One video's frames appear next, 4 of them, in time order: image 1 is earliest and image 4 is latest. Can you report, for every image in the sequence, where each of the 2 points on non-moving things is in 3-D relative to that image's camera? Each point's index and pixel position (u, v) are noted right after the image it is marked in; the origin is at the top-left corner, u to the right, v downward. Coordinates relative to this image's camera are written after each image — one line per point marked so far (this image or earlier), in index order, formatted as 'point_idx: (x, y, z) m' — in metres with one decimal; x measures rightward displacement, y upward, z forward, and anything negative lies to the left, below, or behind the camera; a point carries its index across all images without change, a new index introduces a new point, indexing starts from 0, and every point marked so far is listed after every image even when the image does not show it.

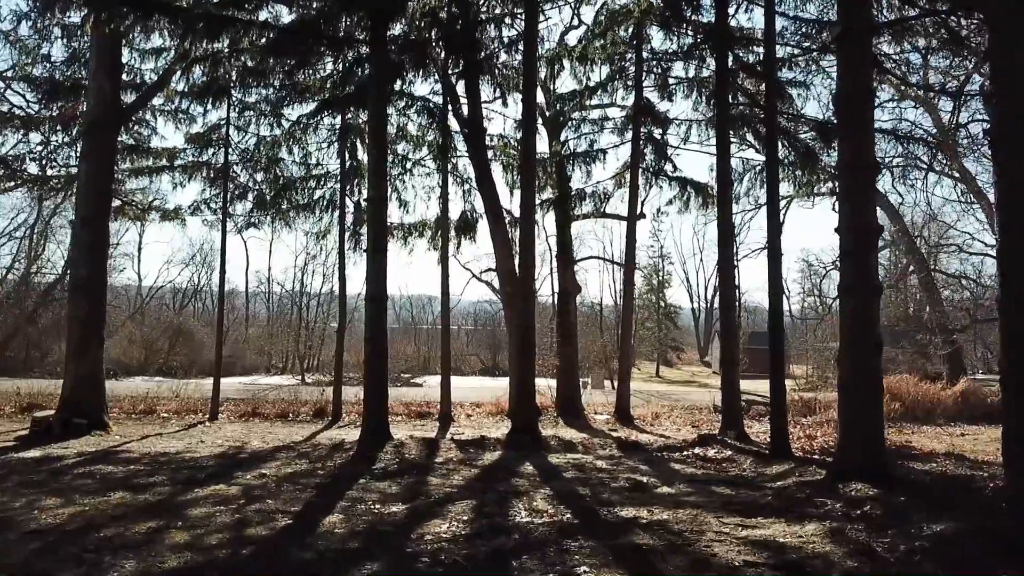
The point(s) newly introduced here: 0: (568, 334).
0: (+1.0, -0.8, +13.3) m
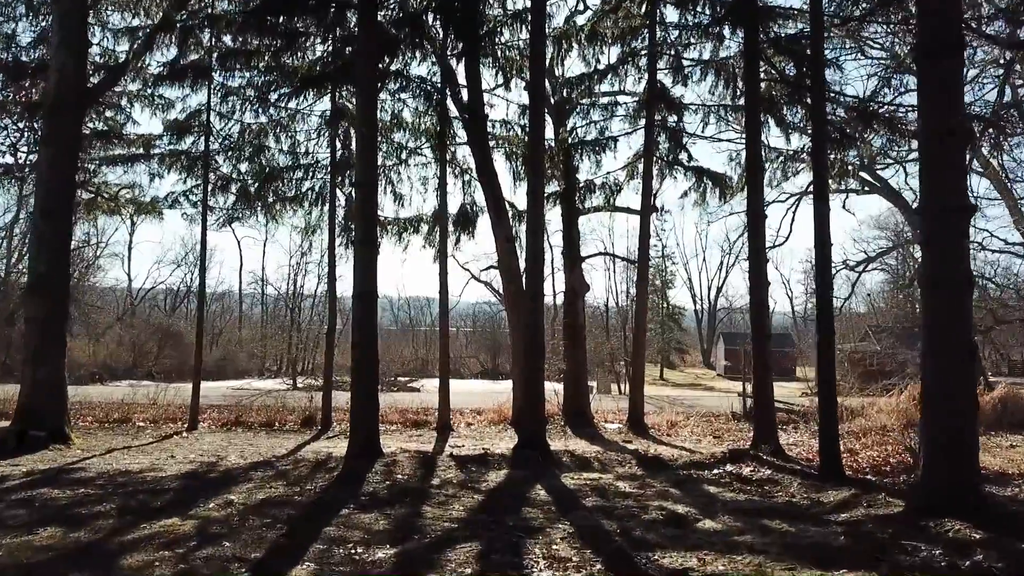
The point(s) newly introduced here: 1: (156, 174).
0: (+1.1, -0.8, +12.3) m
1: (-5.7, +1.8, +11.7) m
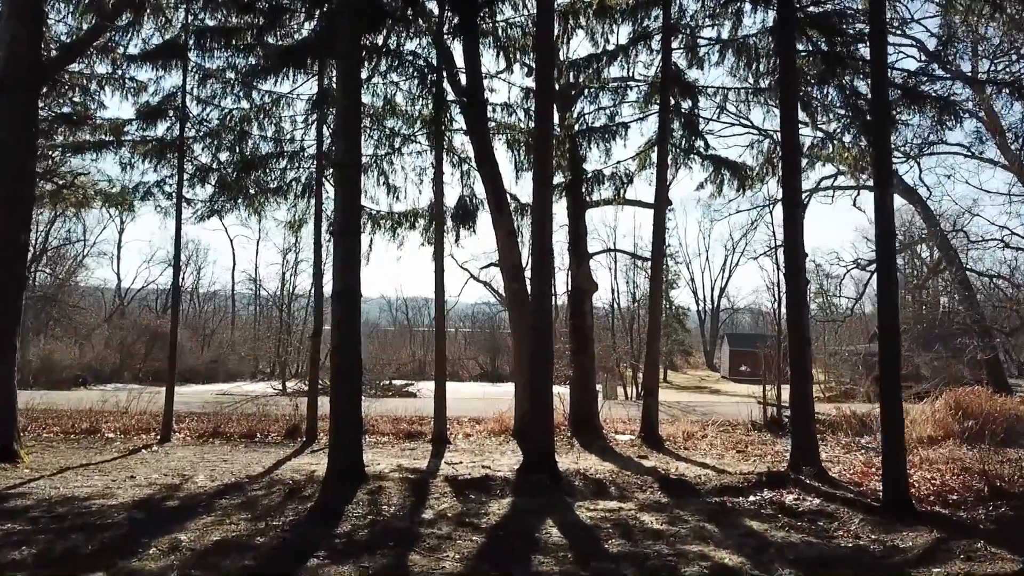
0: (+1.1, -0.8, +11.4) m
1: (-5.7, +1.8, +10.8) m
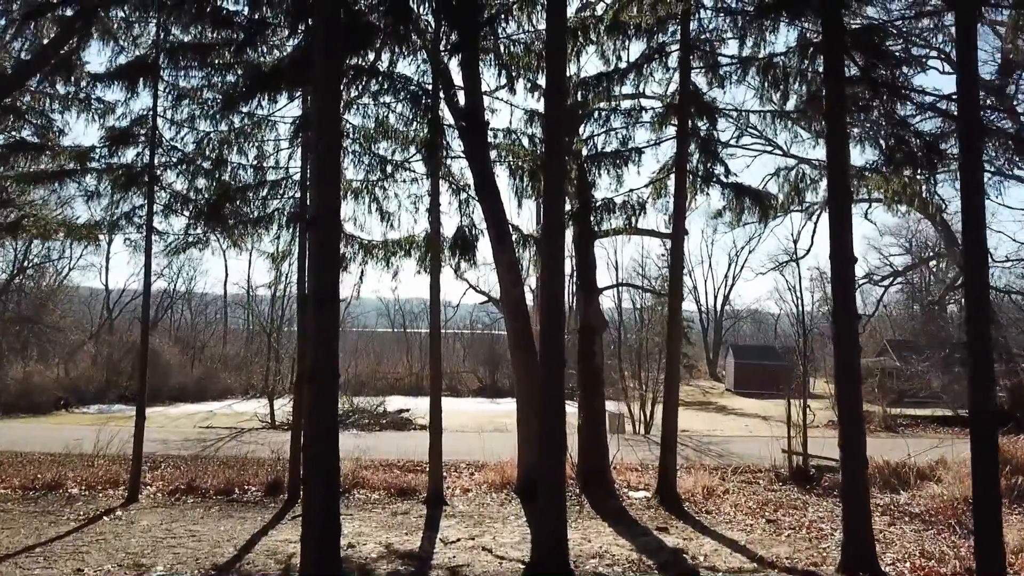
0: (+1.1, -1.4, +10.4) m
1: (-5.6, +1.3, +9.8) m
